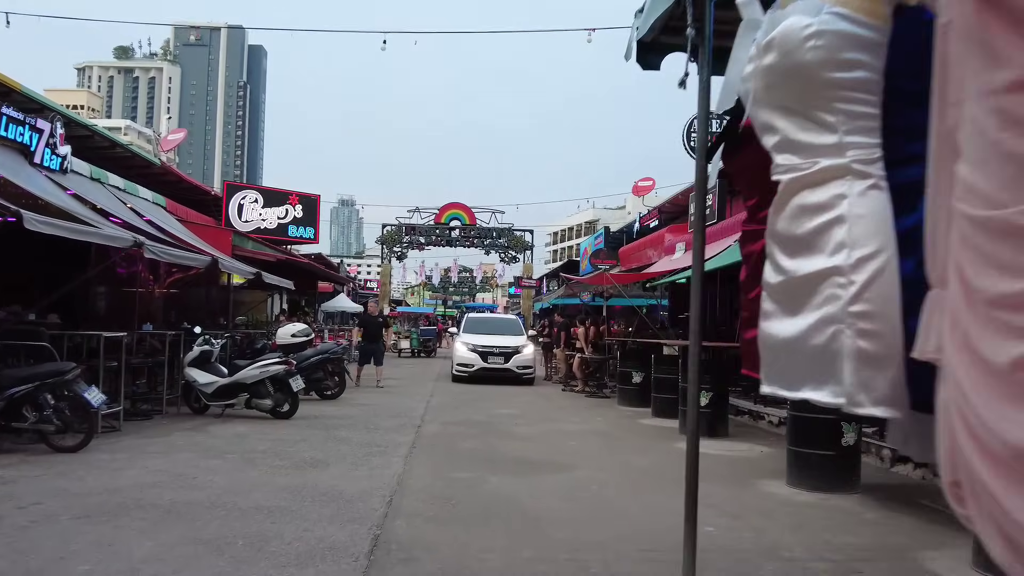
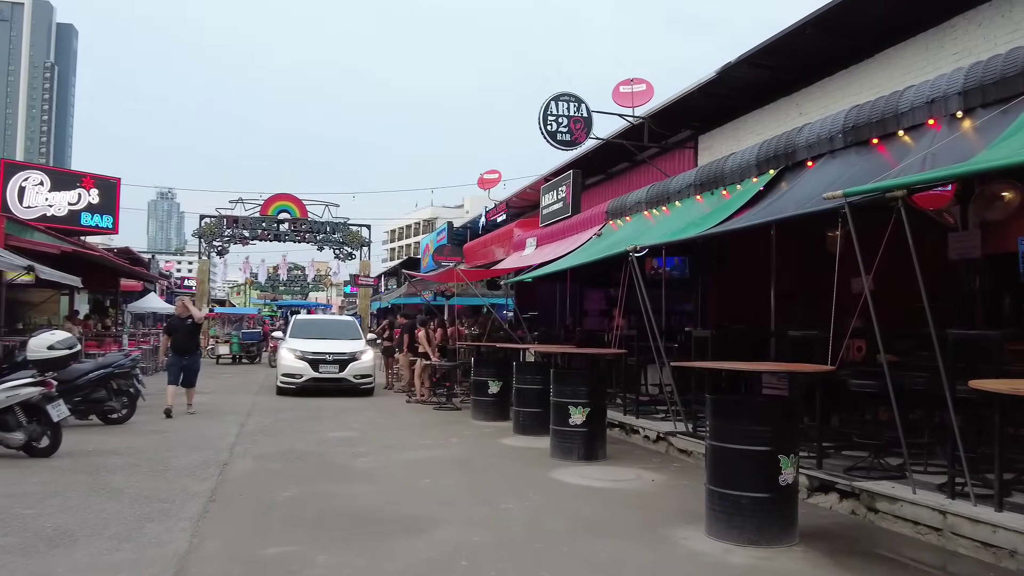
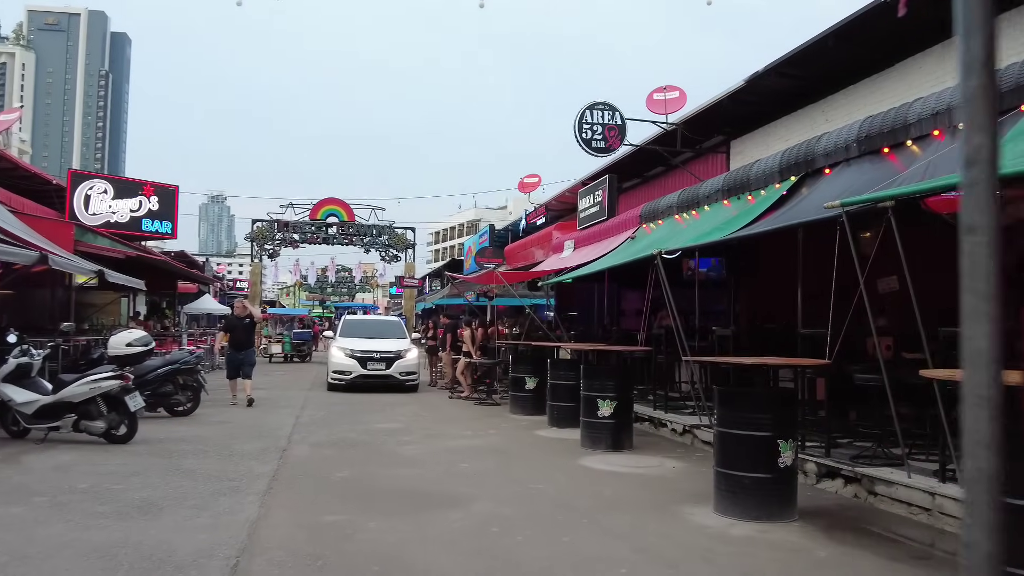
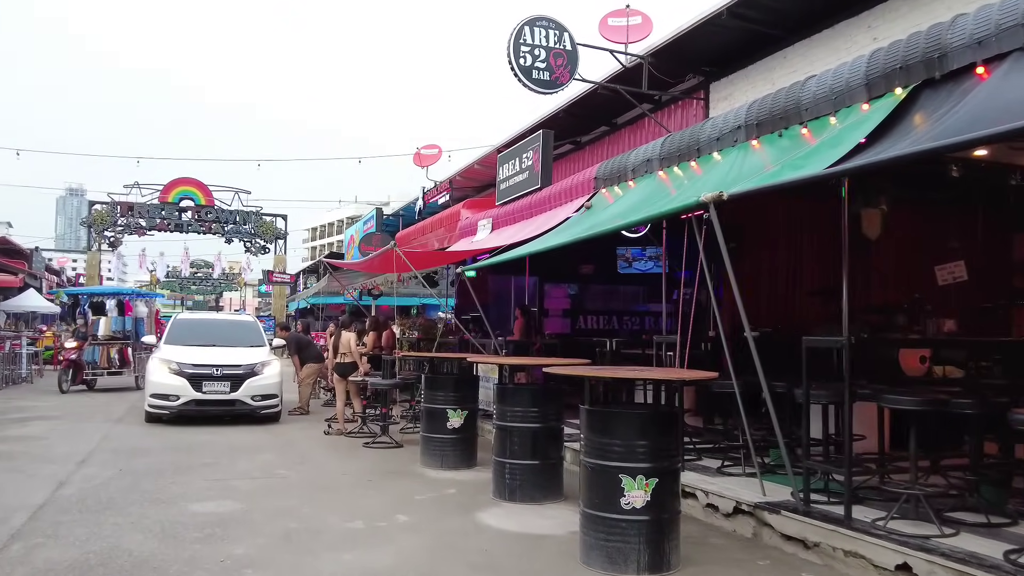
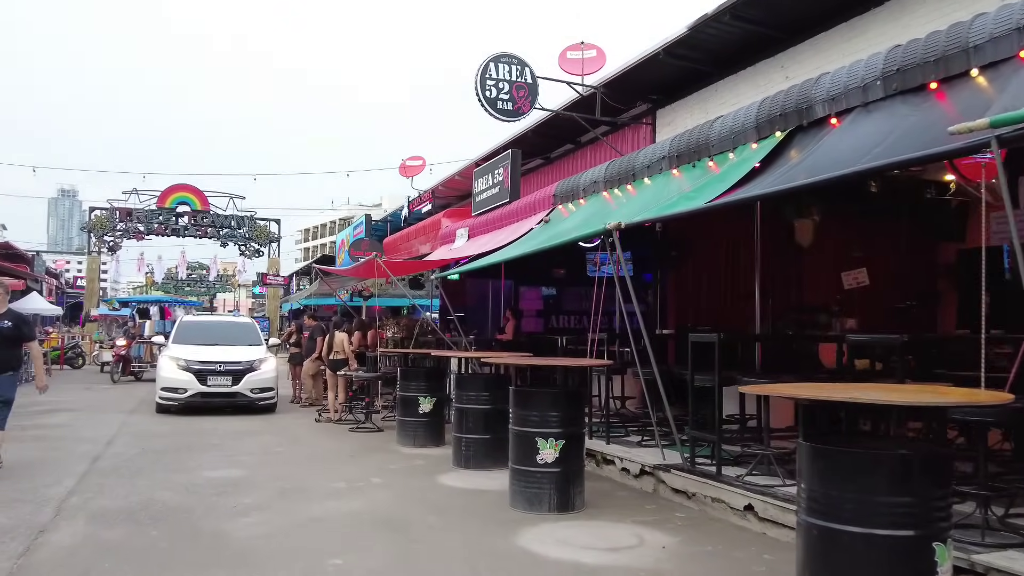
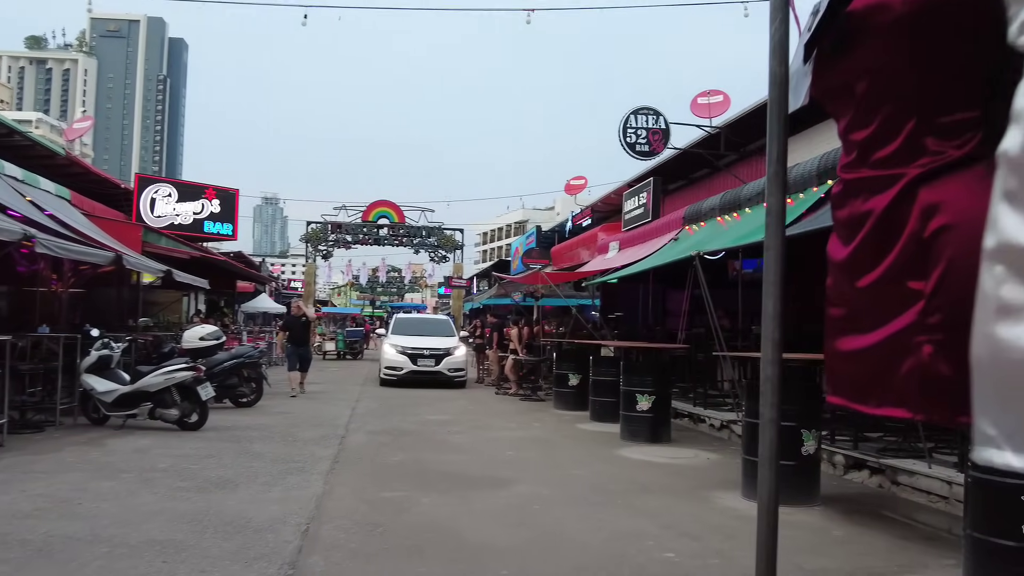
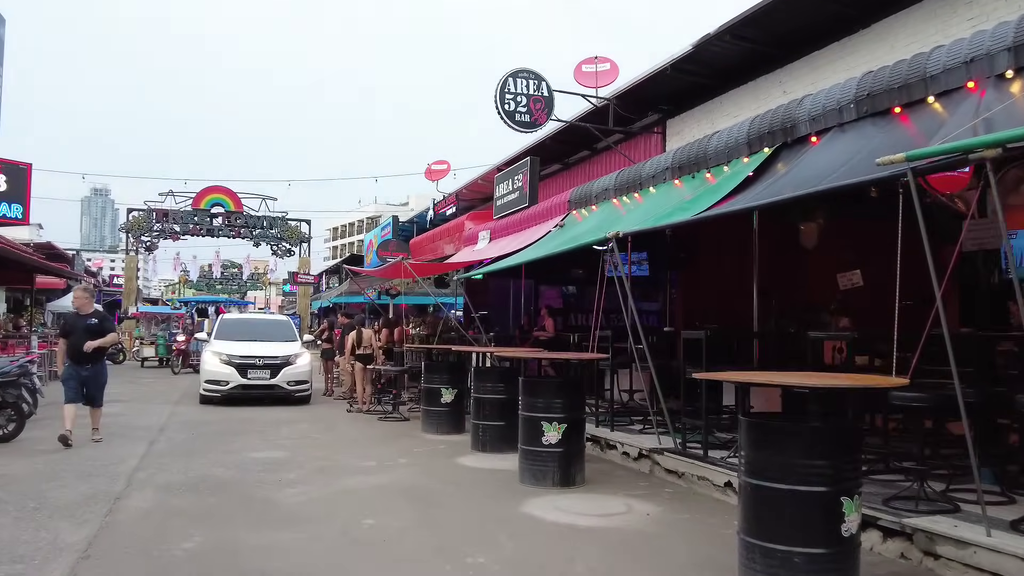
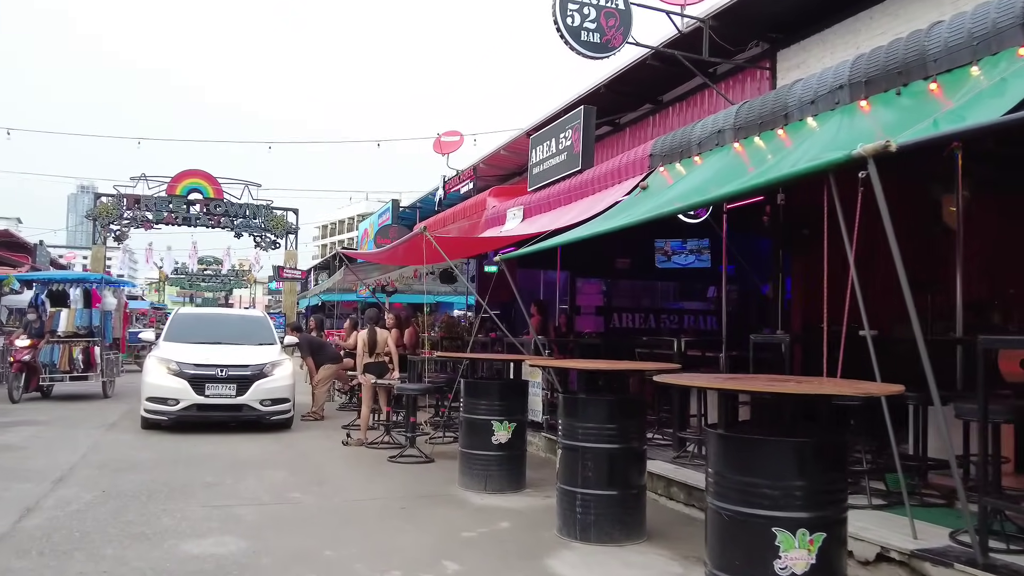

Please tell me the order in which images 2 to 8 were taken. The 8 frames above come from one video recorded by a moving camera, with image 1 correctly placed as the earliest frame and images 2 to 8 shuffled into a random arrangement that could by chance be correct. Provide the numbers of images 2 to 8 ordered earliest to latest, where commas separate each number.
6, 3, 2, 7, 5, 4, 8
